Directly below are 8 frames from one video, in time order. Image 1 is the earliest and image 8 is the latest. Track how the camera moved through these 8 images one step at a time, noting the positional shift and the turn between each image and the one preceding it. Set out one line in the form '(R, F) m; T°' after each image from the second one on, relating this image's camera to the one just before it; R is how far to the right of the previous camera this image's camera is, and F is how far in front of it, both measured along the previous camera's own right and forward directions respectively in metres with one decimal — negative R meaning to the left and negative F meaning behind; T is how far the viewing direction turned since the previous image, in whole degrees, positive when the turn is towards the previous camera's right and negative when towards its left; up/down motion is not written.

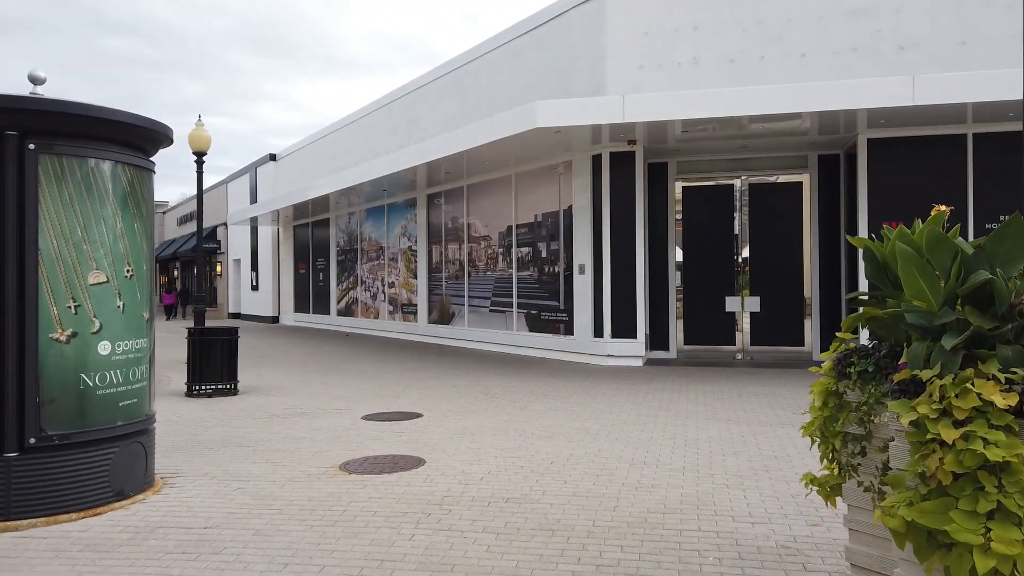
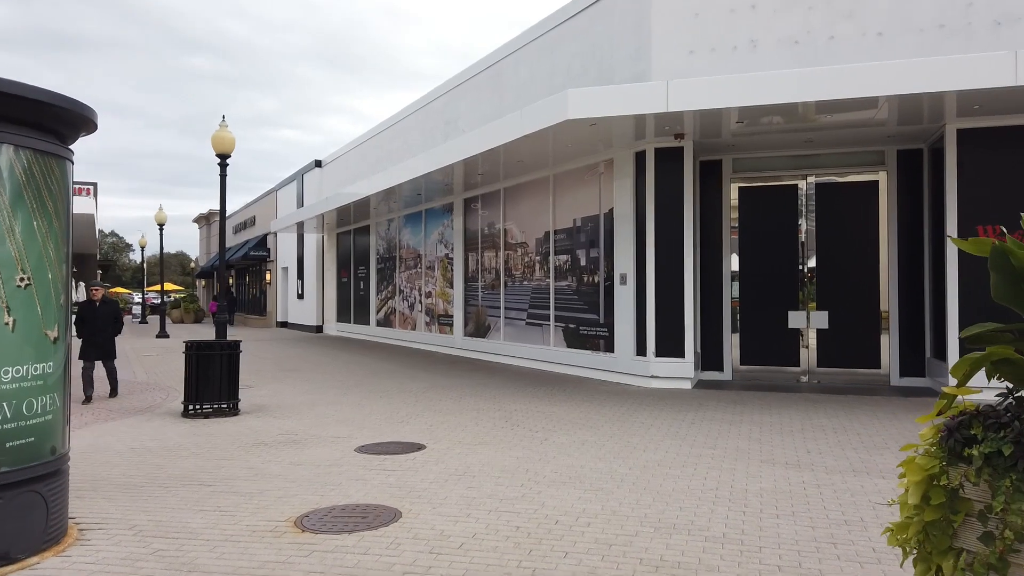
(+0.4, +1.2) m; -5°
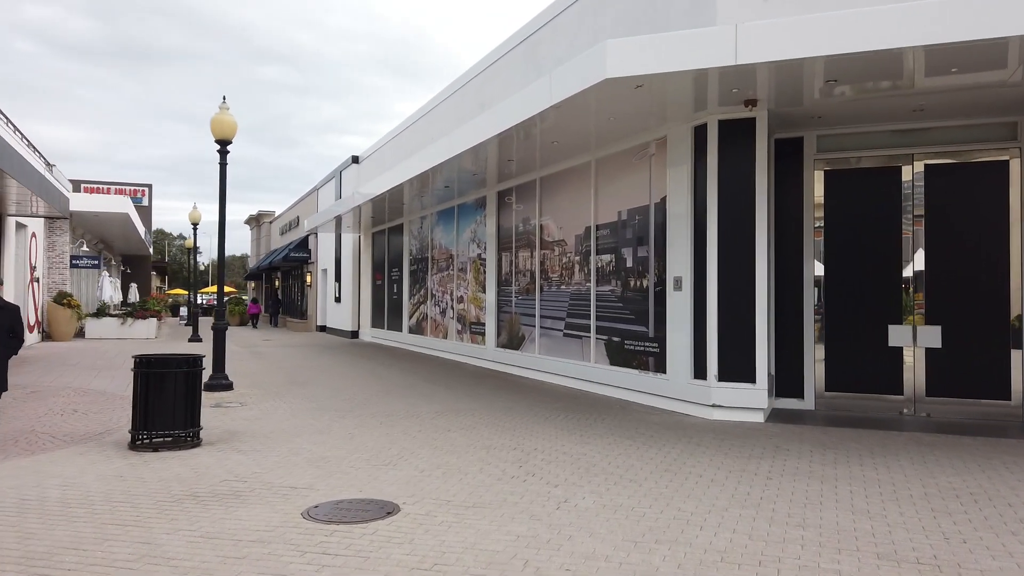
(+0.4, +2.0) m; -5°
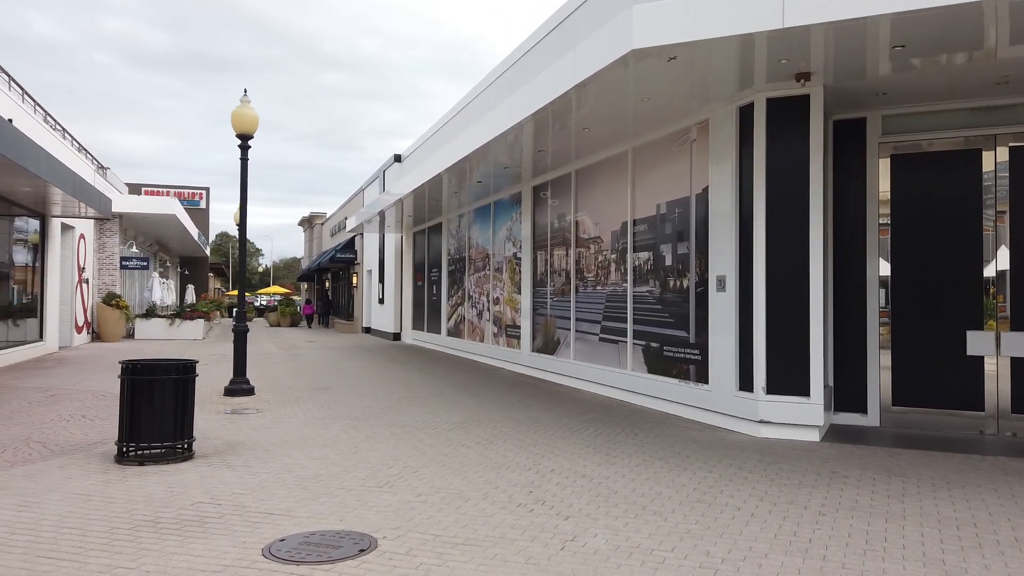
(+0.4, +0.8) m; -4°
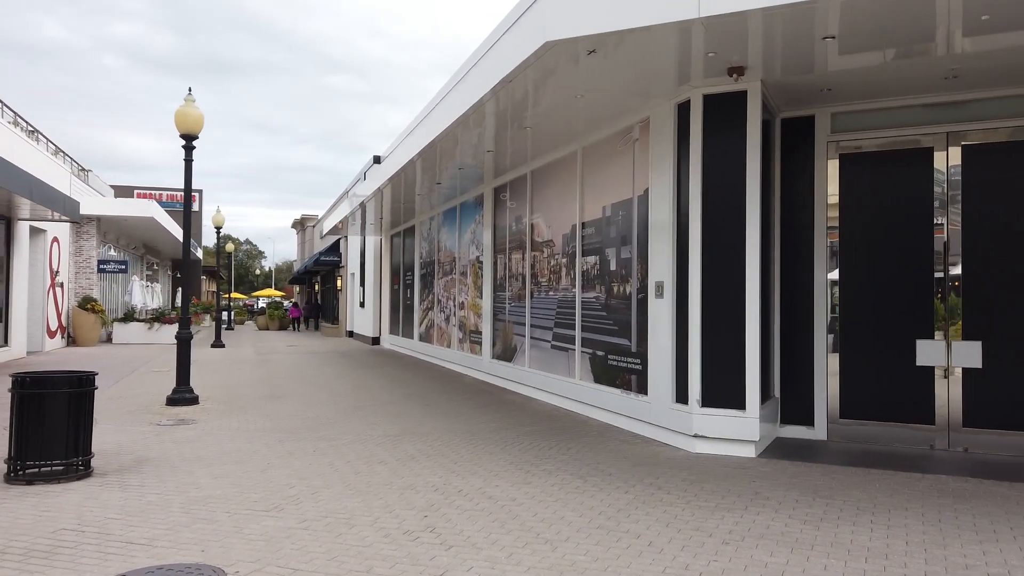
(+0.8, +0.4) m; 0°
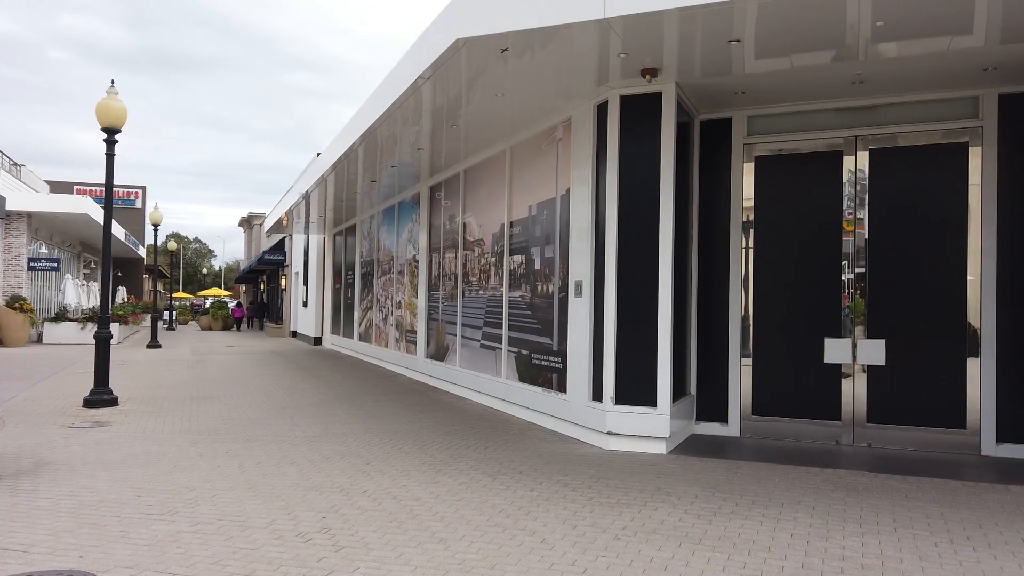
(+0.4, 0.0) m; +3°
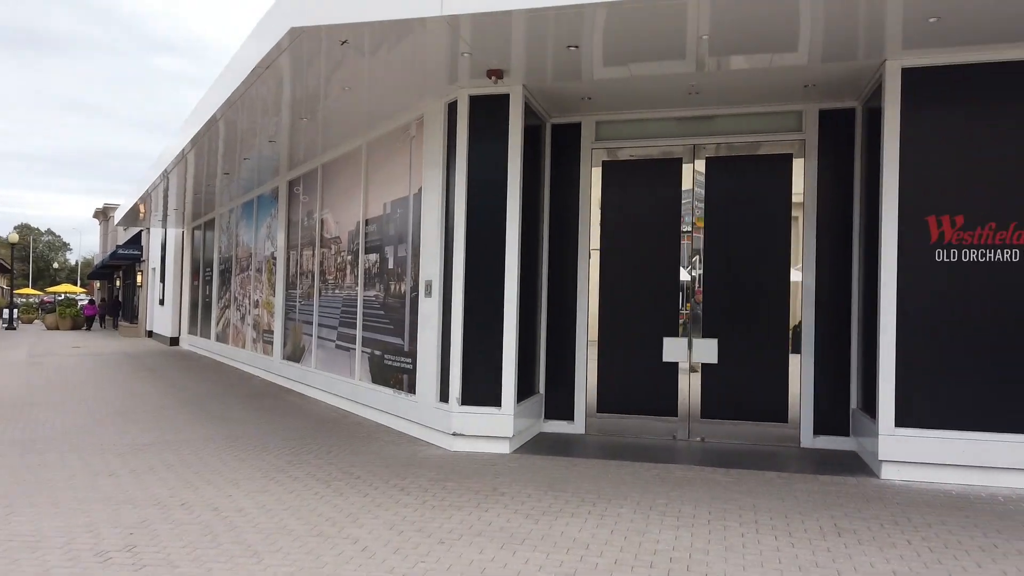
(+0.4, 0.0) m; +9°
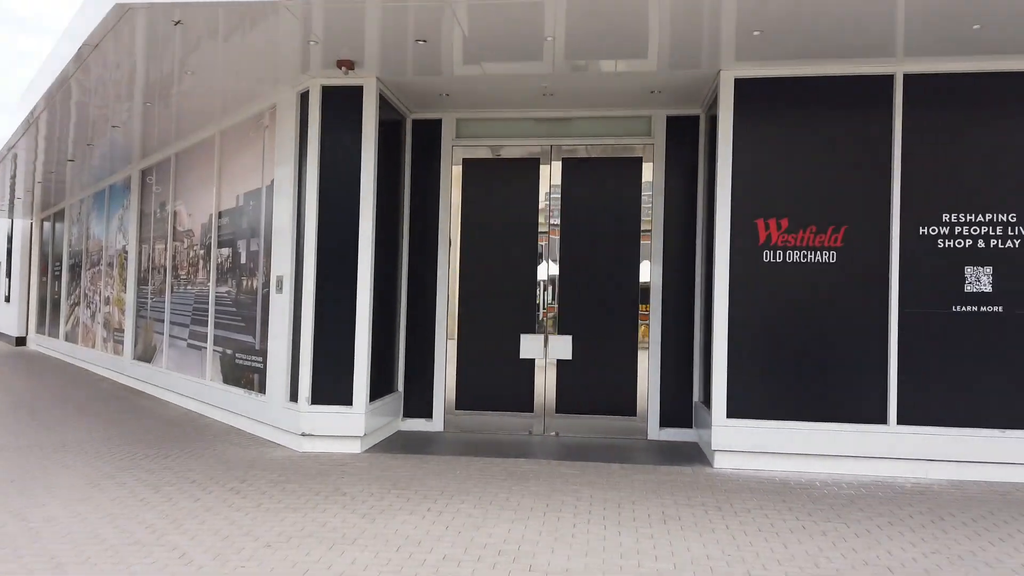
(+0.4, 0.0) m; +8°
